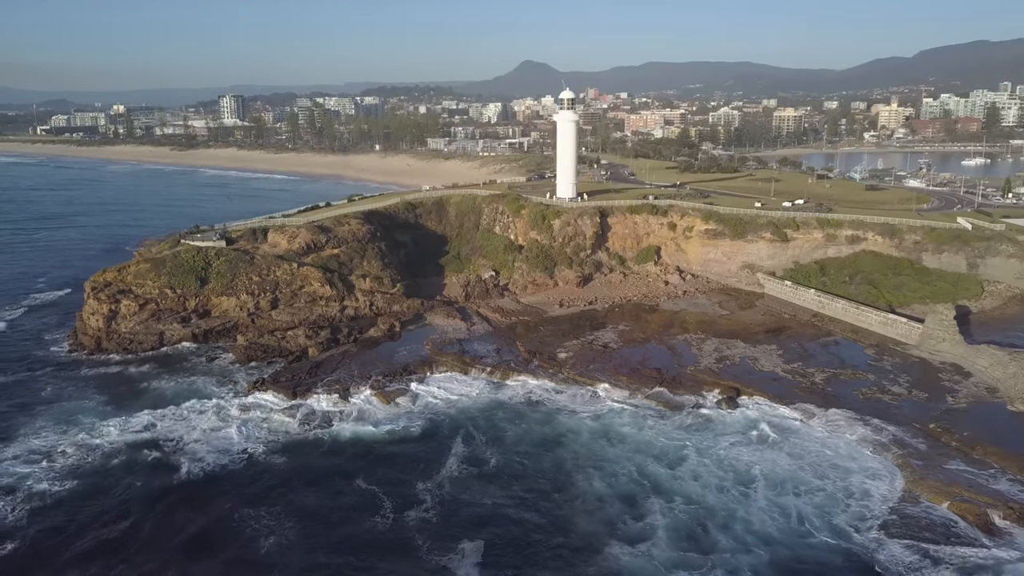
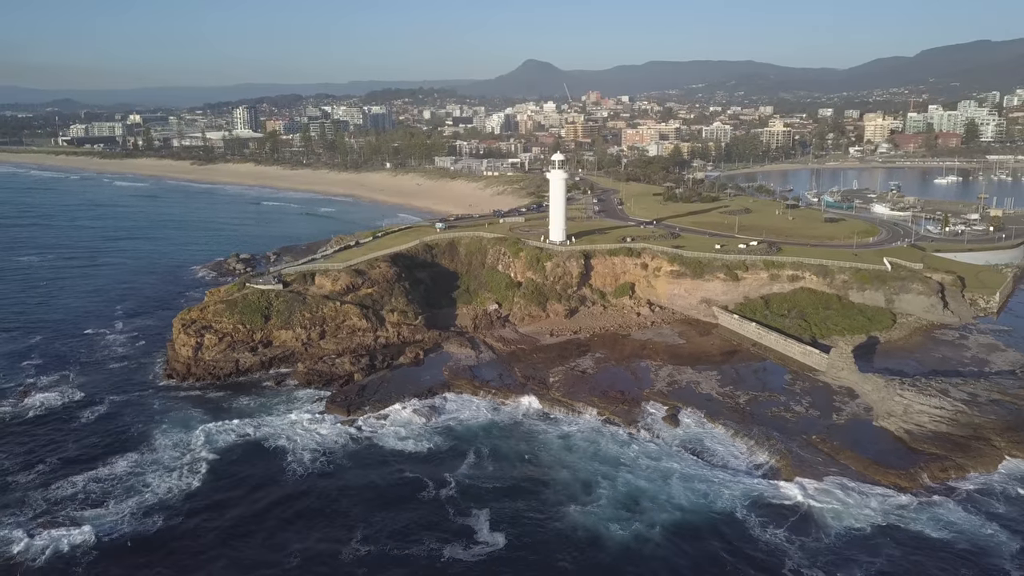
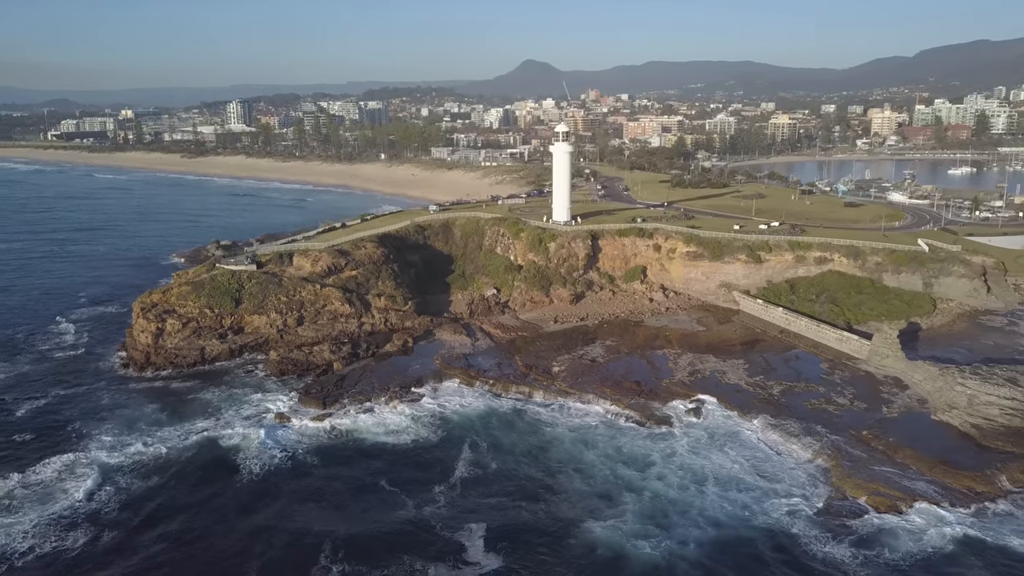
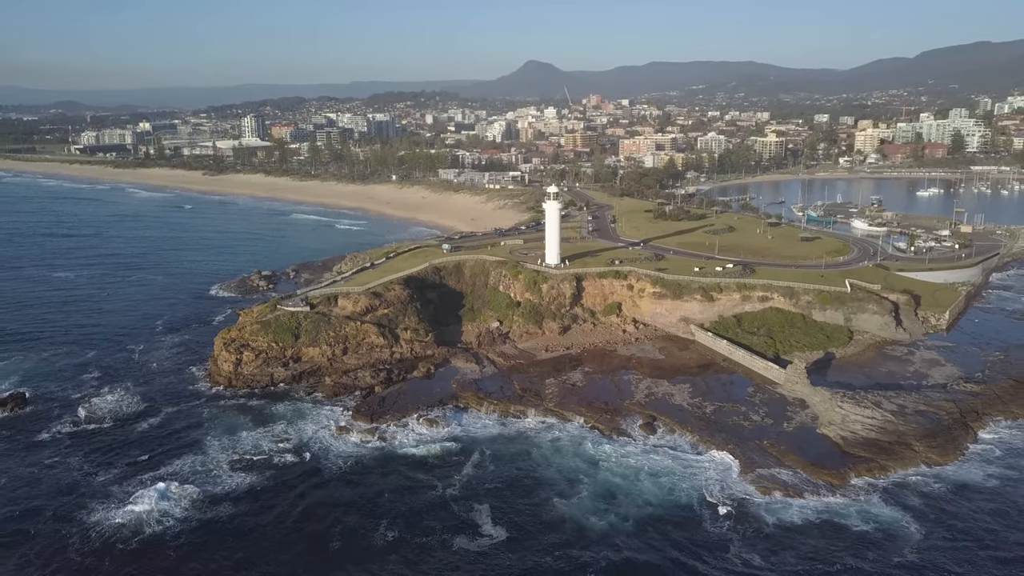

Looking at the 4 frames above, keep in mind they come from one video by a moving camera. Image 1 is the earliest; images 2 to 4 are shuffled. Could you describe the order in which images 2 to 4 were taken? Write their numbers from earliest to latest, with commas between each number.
3, 2, 4
